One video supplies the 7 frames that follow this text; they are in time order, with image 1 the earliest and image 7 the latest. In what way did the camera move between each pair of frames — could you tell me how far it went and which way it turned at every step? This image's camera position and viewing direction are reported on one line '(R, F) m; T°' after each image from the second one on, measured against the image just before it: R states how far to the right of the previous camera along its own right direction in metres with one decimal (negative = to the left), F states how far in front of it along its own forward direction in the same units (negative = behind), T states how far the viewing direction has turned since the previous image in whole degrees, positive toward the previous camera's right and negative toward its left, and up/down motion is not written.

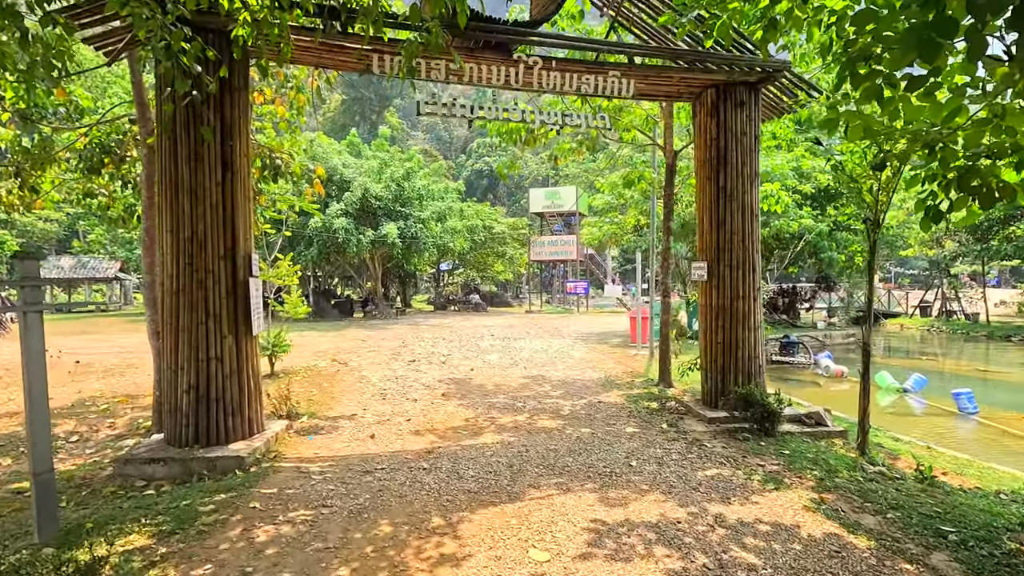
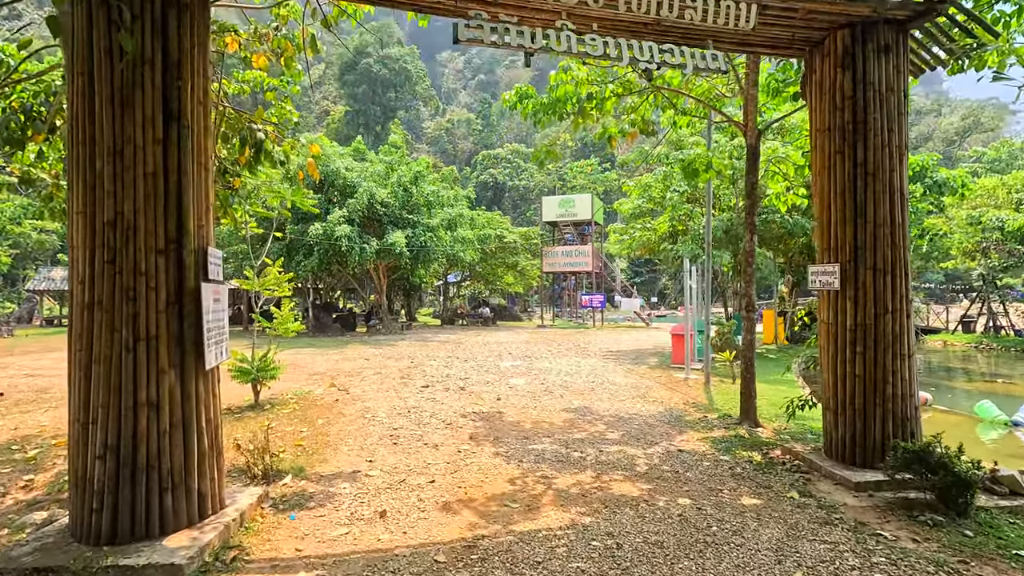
(-0.5, +1.6) m; 0°
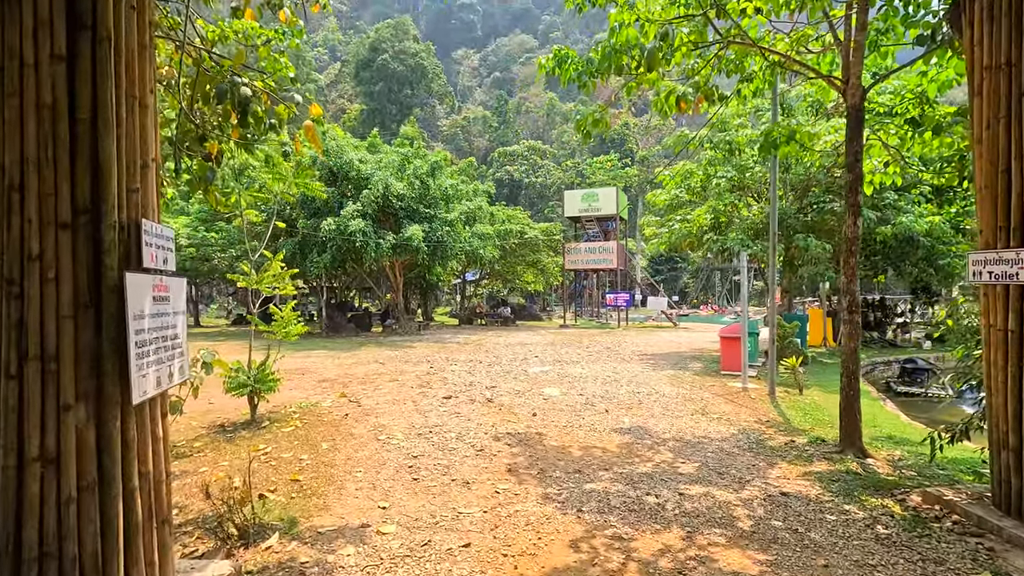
(-0.3, +1.1) m; -2°
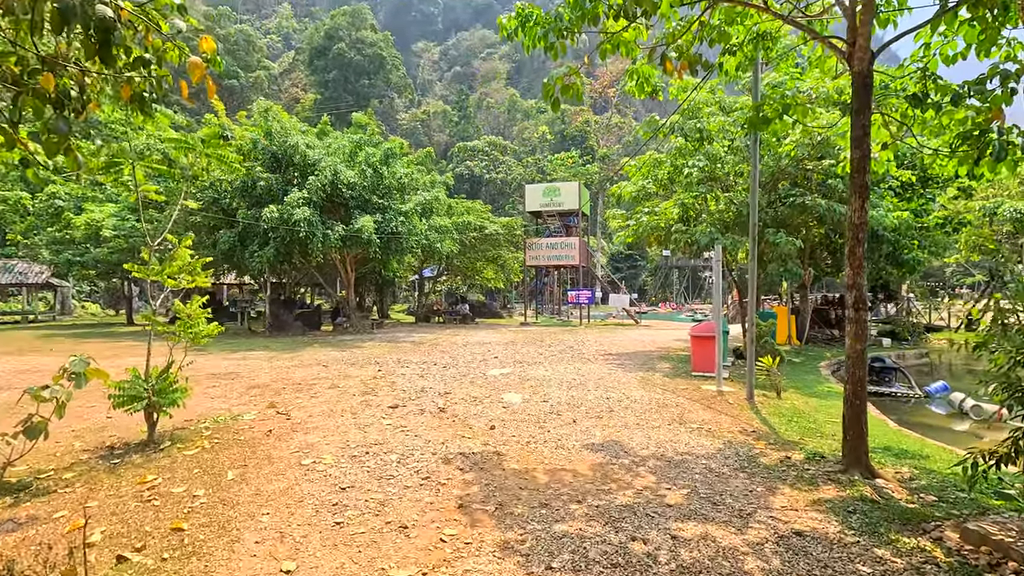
(+0.1, +0.9) m; +4°
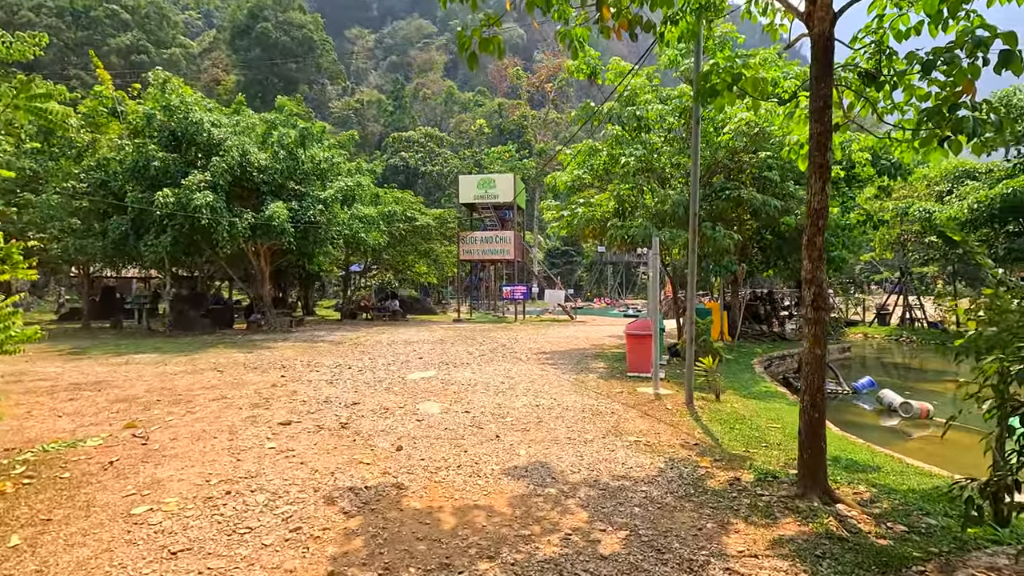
(+0.2, +0.9) m; +7°
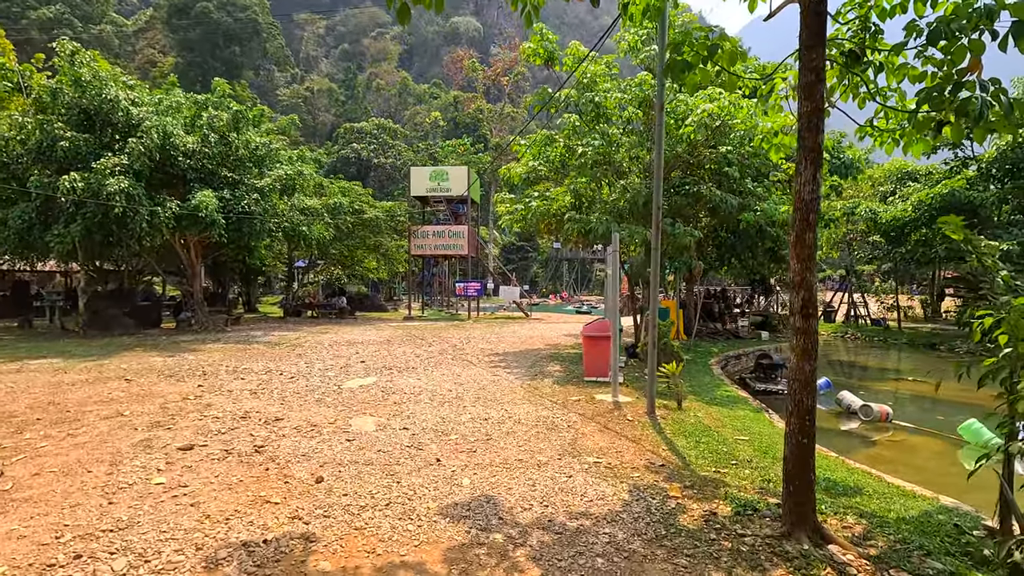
(+0.1, +0.7) m; +5°
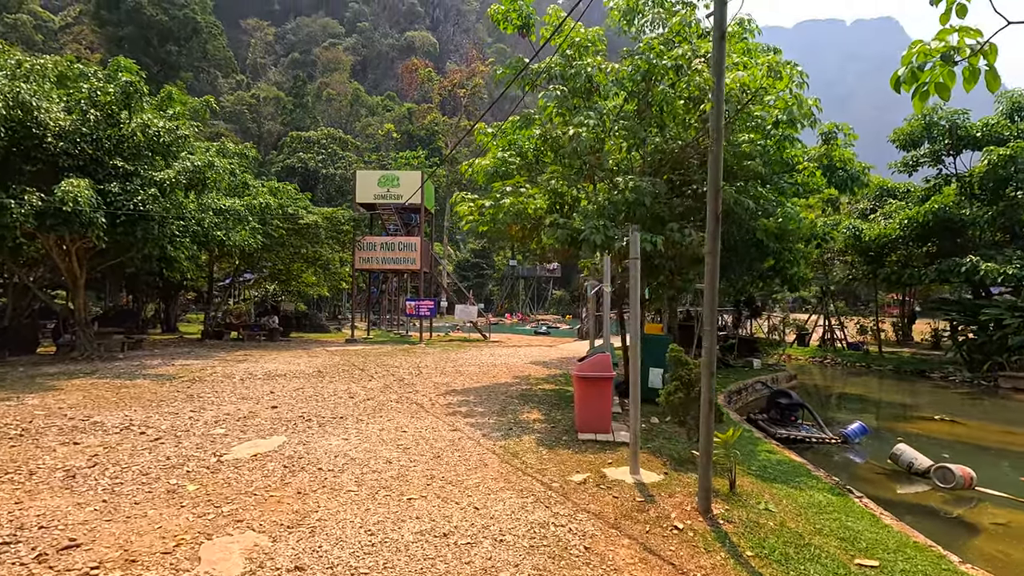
(-0.2, +2.3) m; +5°
